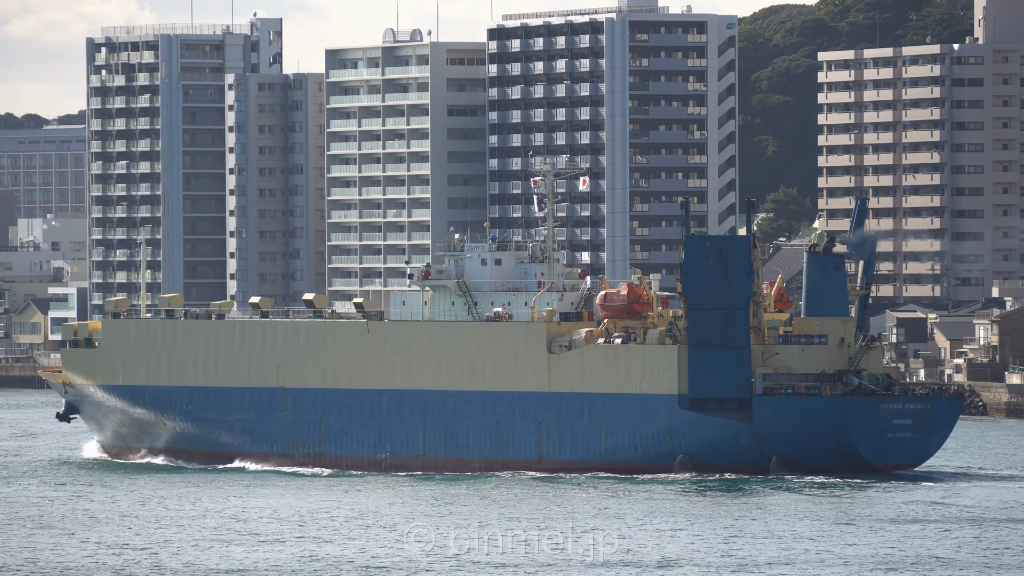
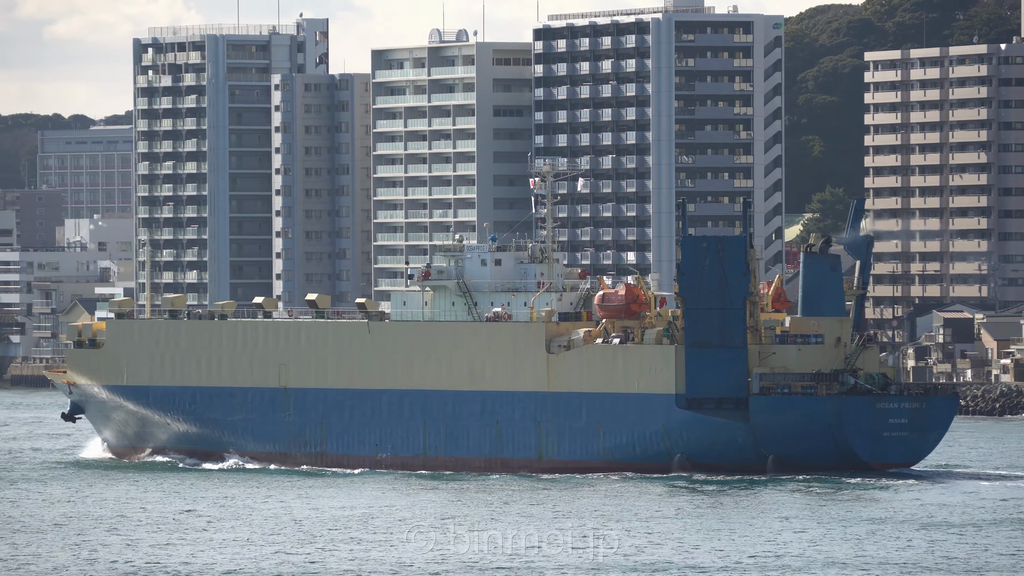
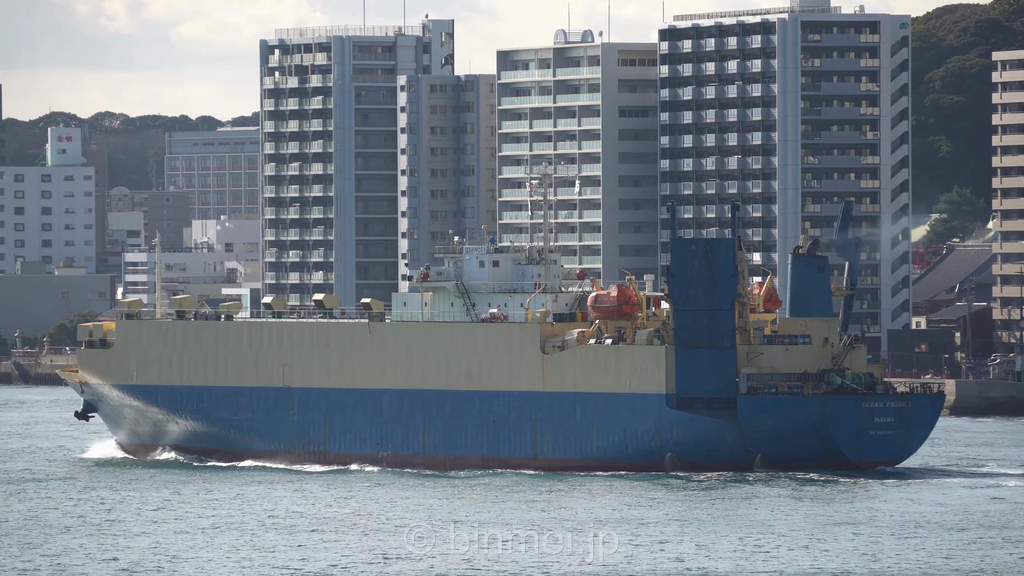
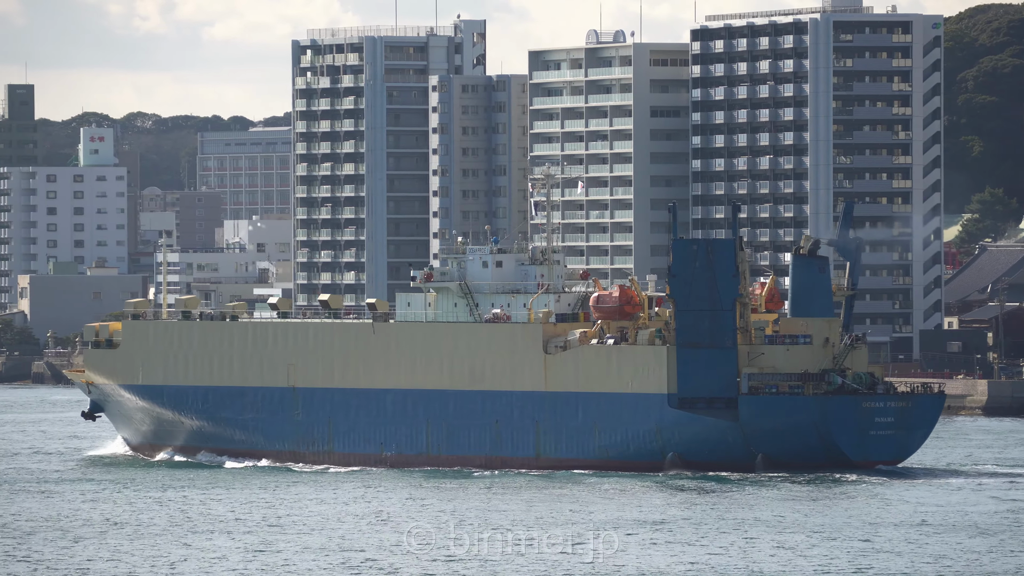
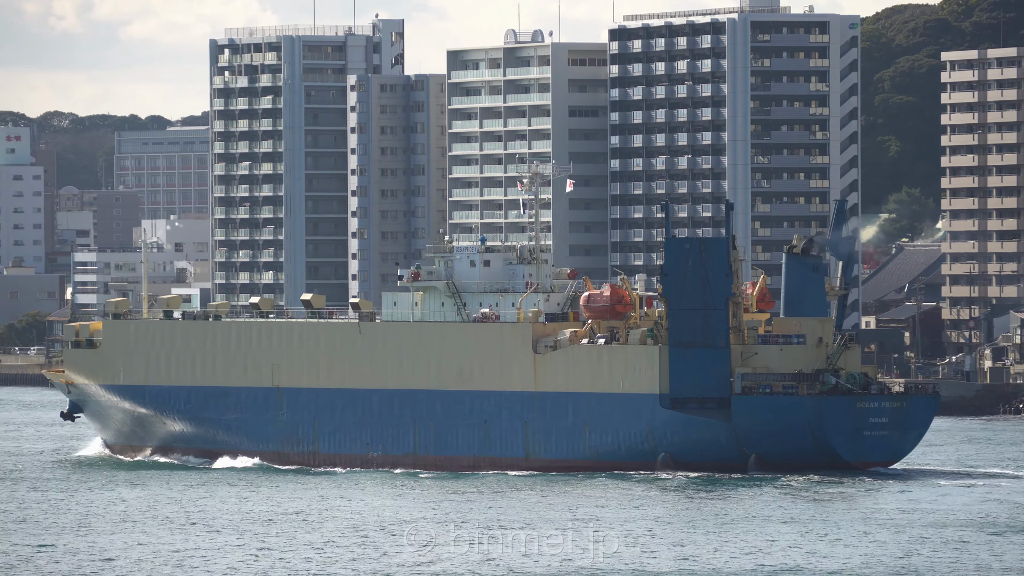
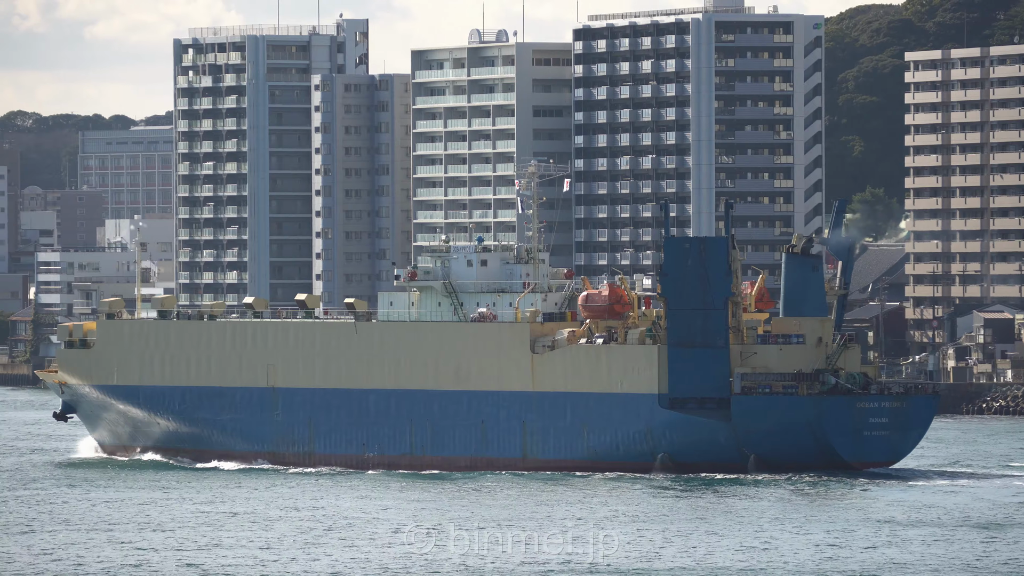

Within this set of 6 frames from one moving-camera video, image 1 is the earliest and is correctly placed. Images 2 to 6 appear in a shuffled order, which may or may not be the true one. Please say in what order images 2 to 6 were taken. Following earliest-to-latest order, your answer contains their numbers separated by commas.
2, 6, 5, 3, 4
